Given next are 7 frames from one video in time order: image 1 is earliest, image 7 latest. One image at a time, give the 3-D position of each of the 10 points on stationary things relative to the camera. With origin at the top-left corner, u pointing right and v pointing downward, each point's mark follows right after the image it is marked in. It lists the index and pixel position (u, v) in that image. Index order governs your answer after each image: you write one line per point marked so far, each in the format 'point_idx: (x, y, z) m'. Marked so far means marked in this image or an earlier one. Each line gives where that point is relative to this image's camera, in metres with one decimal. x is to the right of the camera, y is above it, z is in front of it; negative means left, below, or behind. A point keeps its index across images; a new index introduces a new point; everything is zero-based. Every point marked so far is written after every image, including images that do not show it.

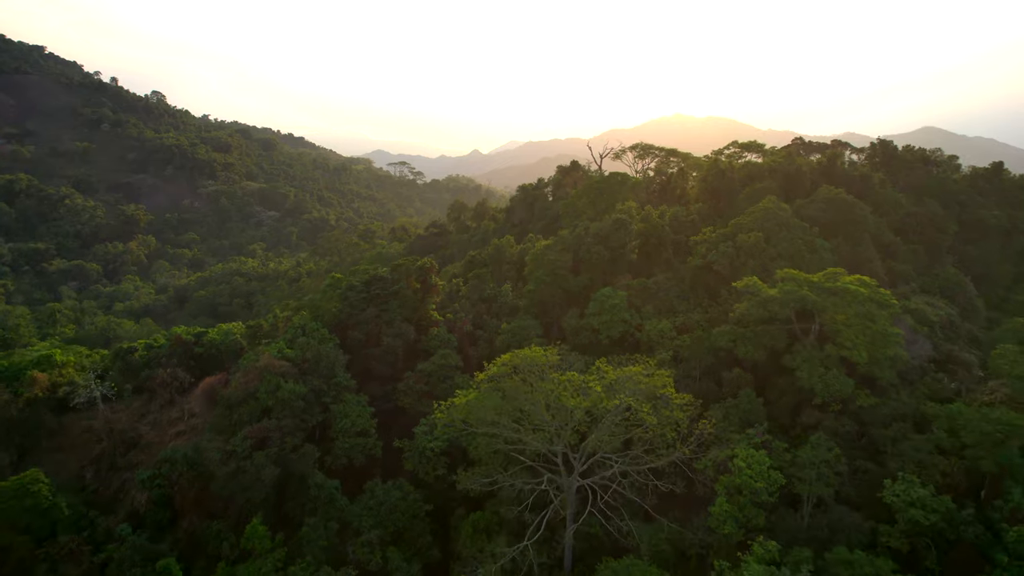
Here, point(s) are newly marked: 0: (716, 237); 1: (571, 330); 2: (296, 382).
0: (+5.9, +1.4, +19.3) m
1: (+1.6, -1.1, +17.9) m
2: (-4.8, -2.1, +14.7) m
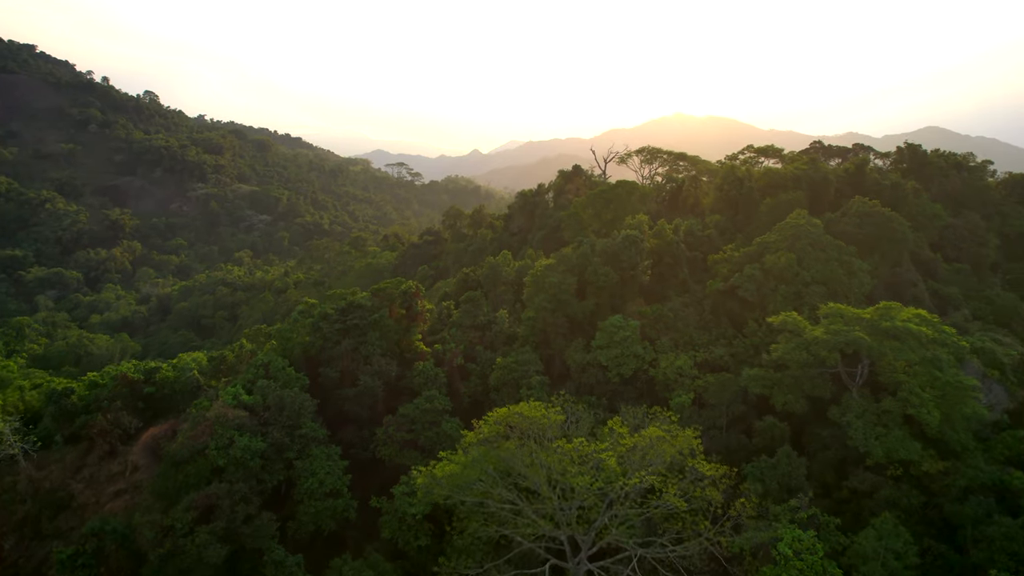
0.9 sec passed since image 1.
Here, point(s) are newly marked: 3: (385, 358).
0: (+5.8, +0.8, +17.1) m
1: (+1.5, -1.8, +15.7) m
2: (-4.9, -2.8, +12.4) m
3: (-2.9, -1.6, +15.4) m
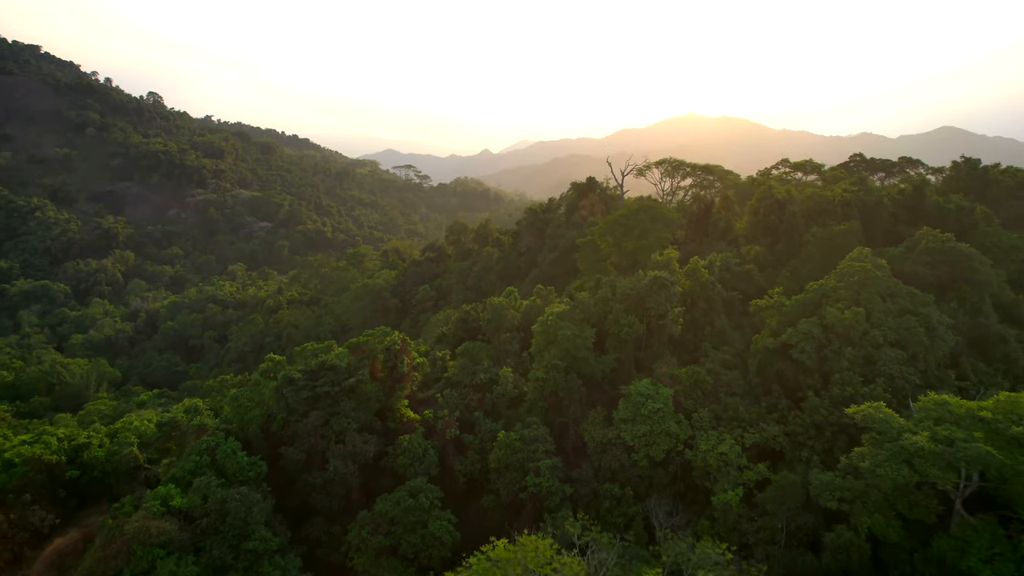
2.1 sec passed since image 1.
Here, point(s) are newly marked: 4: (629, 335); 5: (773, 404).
0: (+5.9, -0.4, +14.2) m
1: (+1.6, -3.0, +12.9) m
2: (-4.8, -3.9, +9.7) m
3: (-2.9, -2.8, +12.6) m
4: (+2.6, -1.0, +14.5) m
5: (+5.1, -2.3, +12.9) m
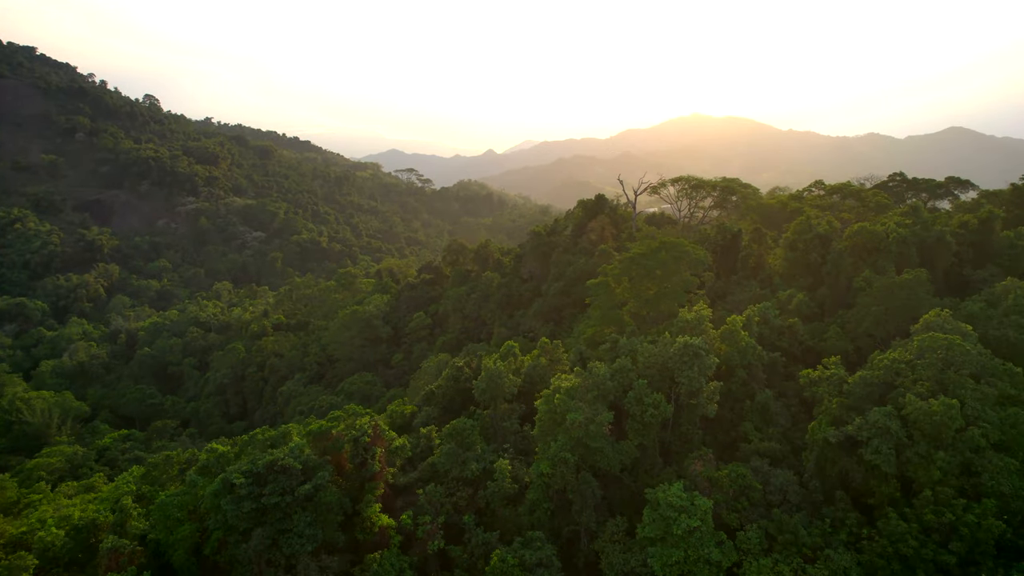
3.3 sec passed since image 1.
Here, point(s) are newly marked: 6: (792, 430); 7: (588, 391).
0: (+5.9, -1.7, +11.5) m
1: (+1.6, -4.3, +10.2) m
2: (-4.9, -5.2, +7.1) m
3: (-2.9, -4.0, +9.9) m
4: (+2.5, -2.3, +11.8) m
5: (+5.0, -3.5, +10.2) m
6: (+5.3, -2.7, +12.7) m
7: (+1.4, -1.9, +12.1) m
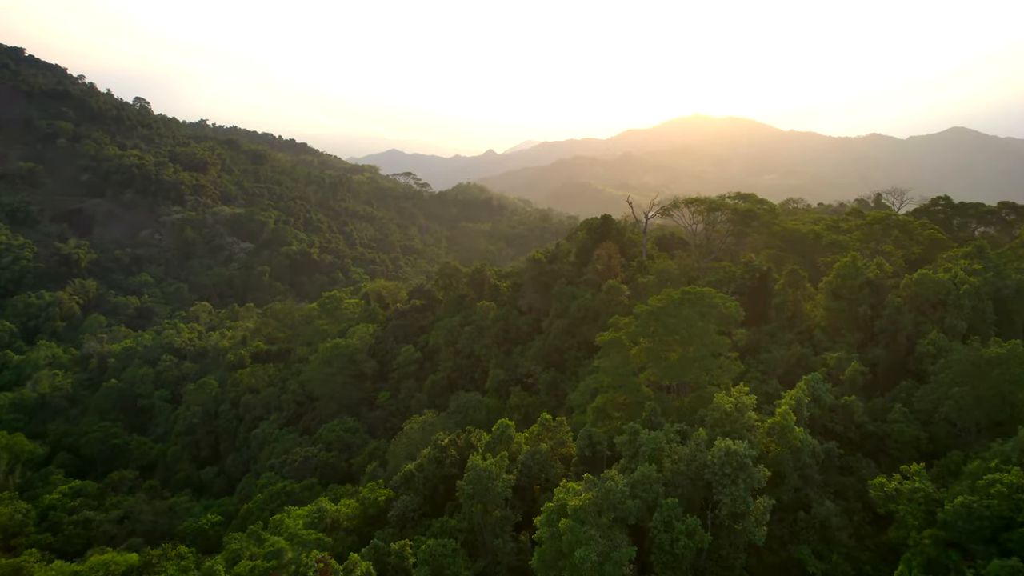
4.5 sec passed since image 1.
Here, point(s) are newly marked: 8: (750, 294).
0: (+5.8, -3.0, +8.8) m
1: (+1.5, -5.6, +7.5) m
2: (-5.0, -6.5, +4.4) m
3: (-3.0, -5.3, +7.2) m
4: (+2.4, -3.6, +9.1) m
5: (+4.9, -4.8, +7.5) m
6: (+5.2, -4.0, +10.0) m
7: (+1.3, -3.2, +9.4) m
8: (+6.4, -0.2, +17.5) m
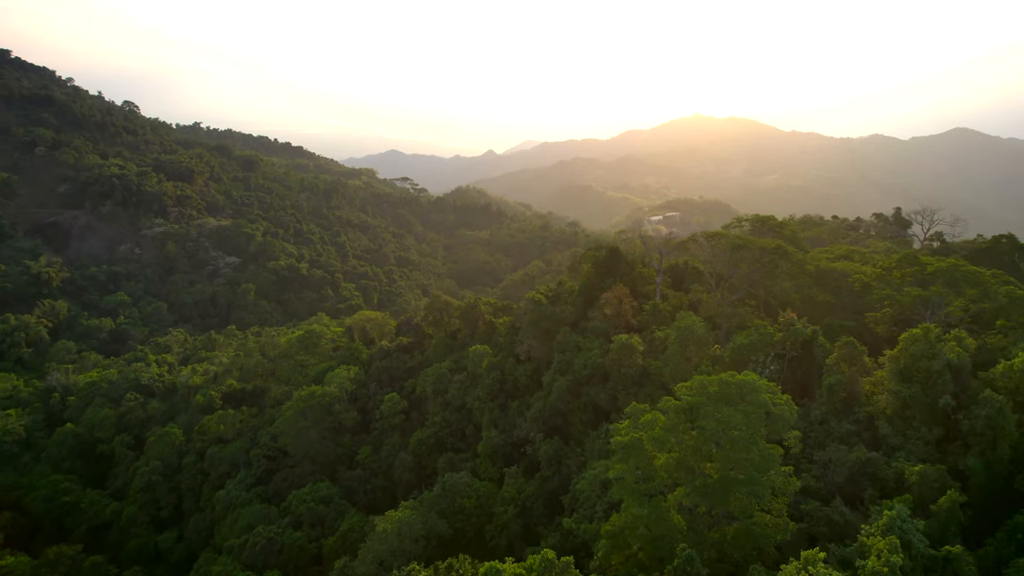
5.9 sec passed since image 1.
0: (+5.7, -4.6, +5.8) m
1: (+1.3, -7.1, +4.5) m
2: (-5.1, -8.0, +1.4) m
3: (-3.1, -6.9, +4.2) m
4: (+2.3, -5.2, +6.1) m
5: (+4.8, -6.4, +4.5) m
6: (+5.1, -5.6, +7.0) m
7: (+1.1, -4.7, +6.4) m
8: (+6.2, -1.7, +14.5) m
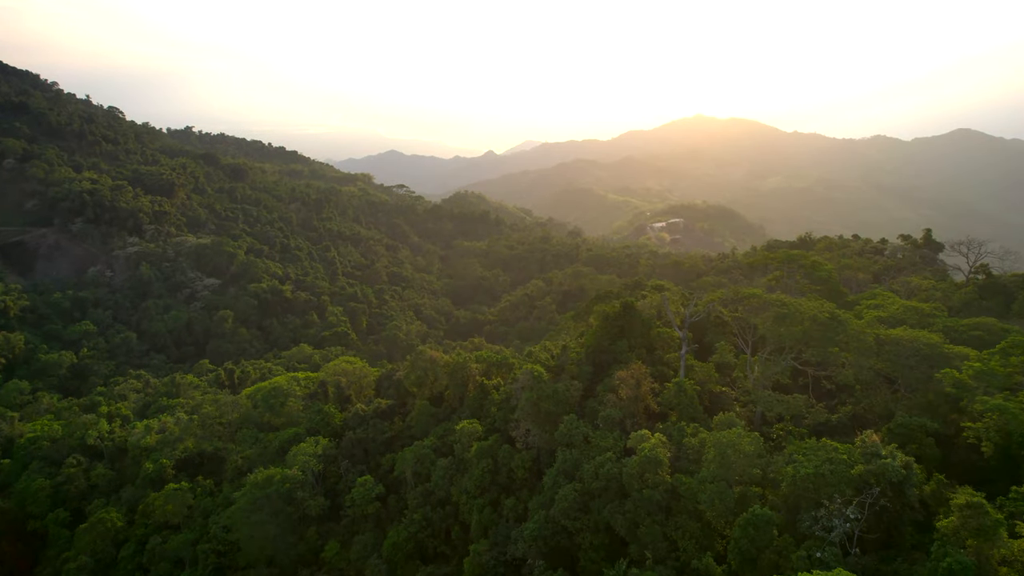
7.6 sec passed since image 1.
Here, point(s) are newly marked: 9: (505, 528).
0: (+5.5, -6.6, +1.9) m
1: (+1.2, -9.1, +0.6) m
2: (-5.3, -10.1, -2.5) m
3: (-3.3, -8.9, +0.4) m
4: (+2.1, -7.2, +2.2) m
5: (+4.6, -8.4, +0.6) m
6: (+4.9, -7.6, +3.1) m
7: (+1.0, -6.8, +2.5) m
8: (+6.1, -3.7, +10.6) m
9: (-0.2, -6.1, +17.1) m
